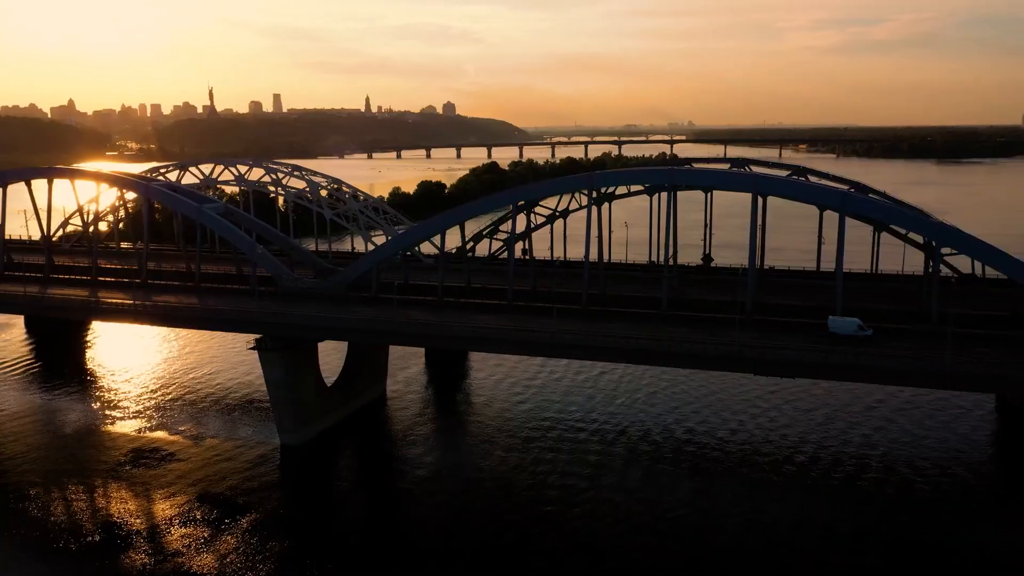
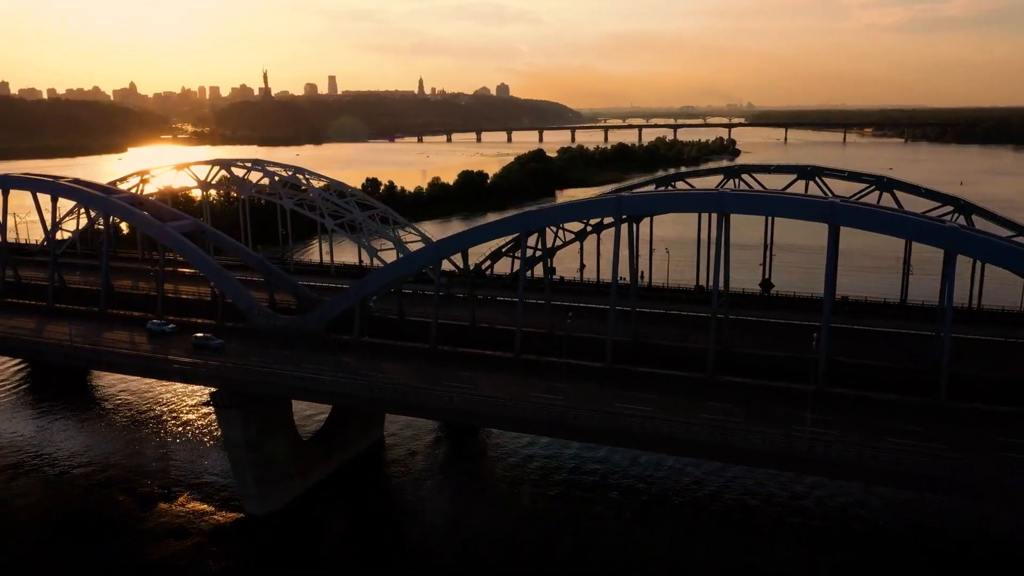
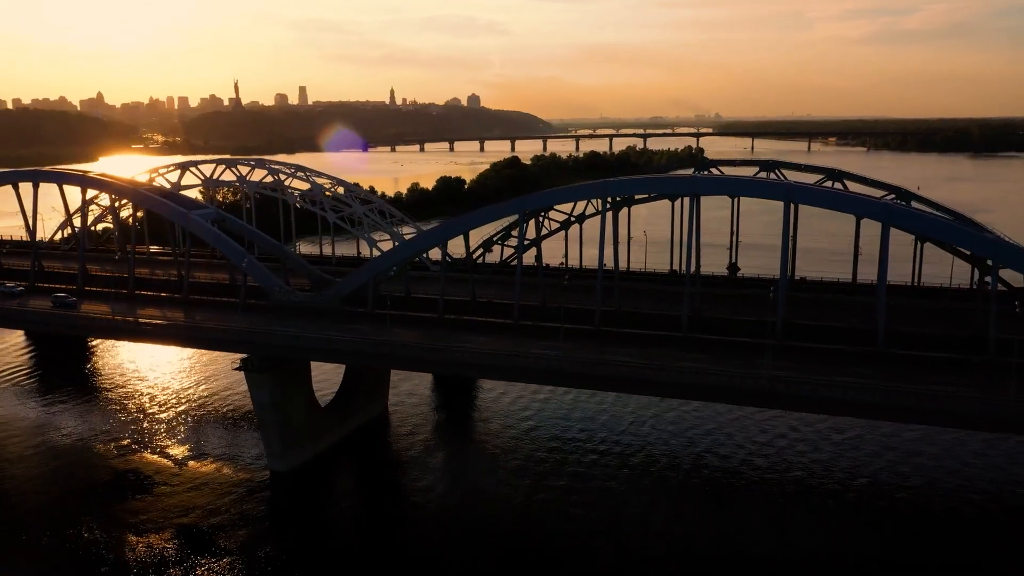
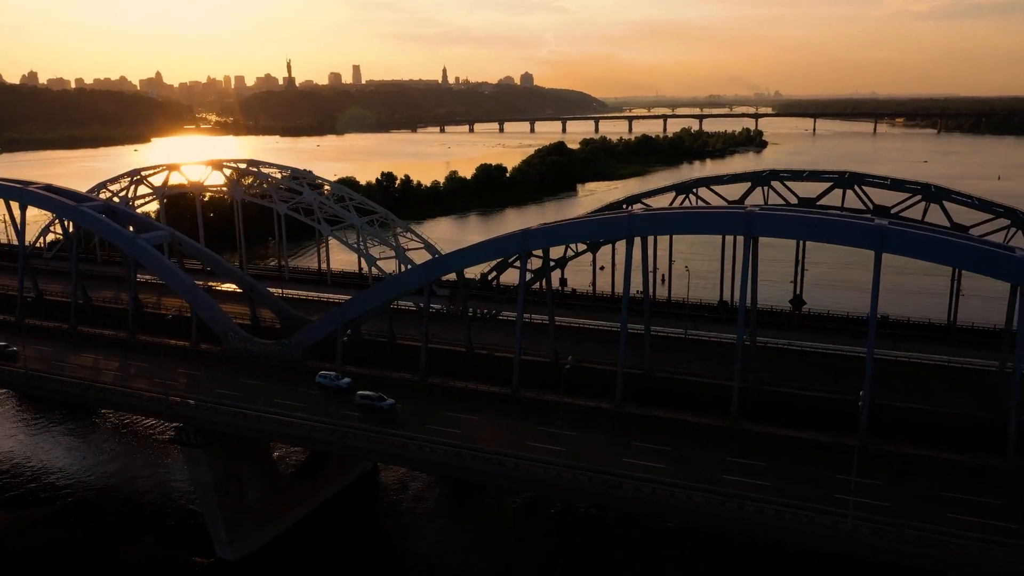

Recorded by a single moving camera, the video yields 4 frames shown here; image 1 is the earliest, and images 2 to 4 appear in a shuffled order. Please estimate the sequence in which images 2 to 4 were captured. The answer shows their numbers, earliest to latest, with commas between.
3, 2, 4
